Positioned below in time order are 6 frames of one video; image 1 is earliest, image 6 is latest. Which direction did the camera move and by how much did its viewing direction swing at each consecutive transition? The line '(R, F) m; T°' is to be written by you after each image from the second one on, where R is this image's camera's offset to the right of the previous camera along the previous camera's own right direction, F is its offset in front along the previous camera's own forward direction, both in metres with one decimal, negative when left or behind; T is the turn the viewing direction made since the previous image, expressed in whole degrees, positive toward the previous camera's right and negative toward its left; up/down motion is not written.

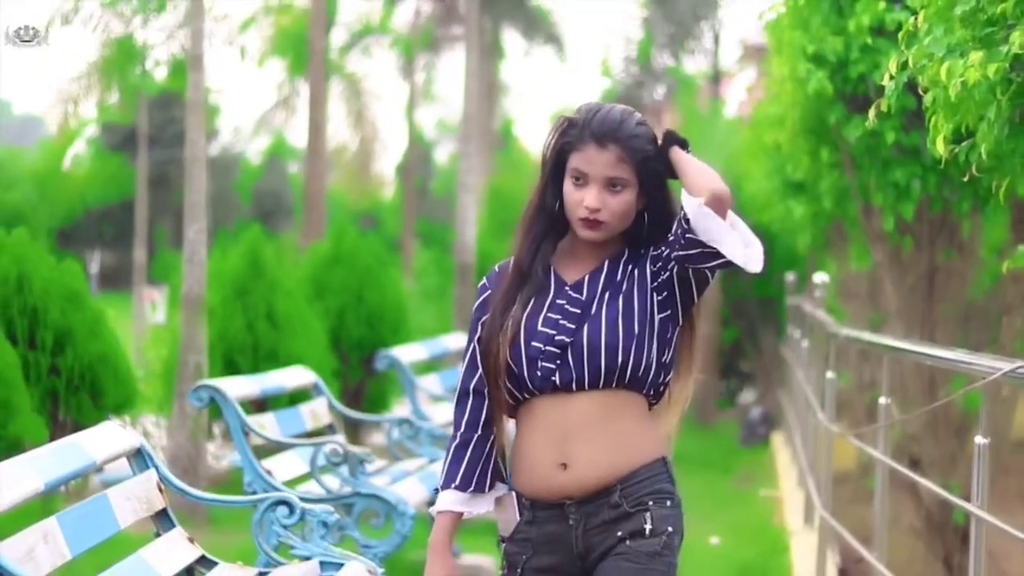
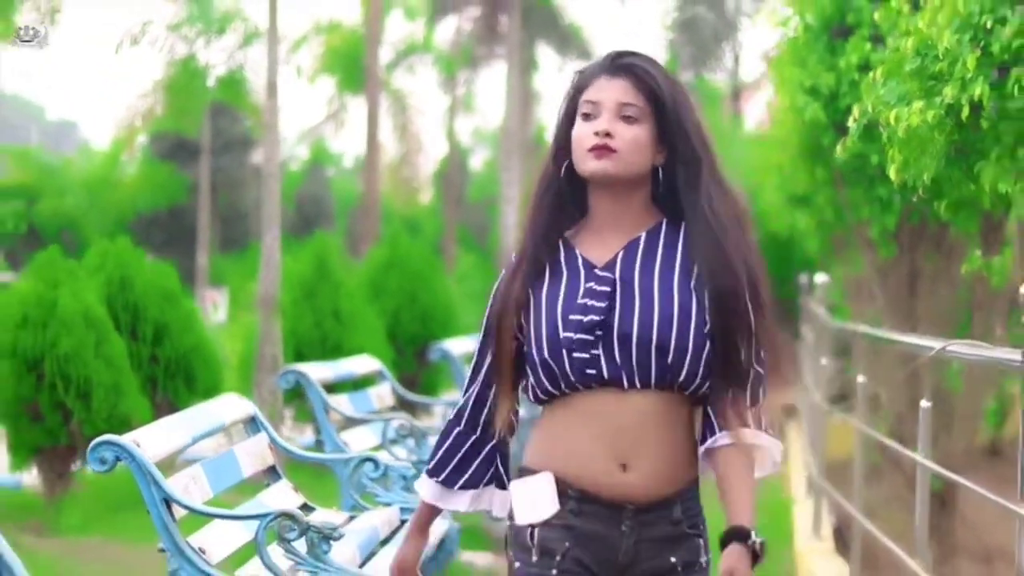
(0.0, -0.9) m; -1°
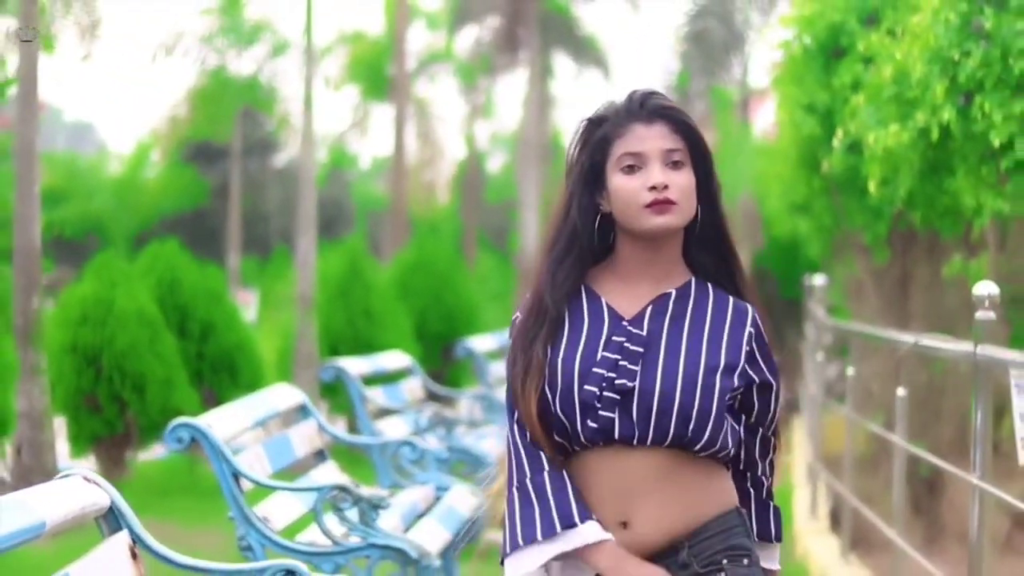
(0.0, -0.6) m; -1°
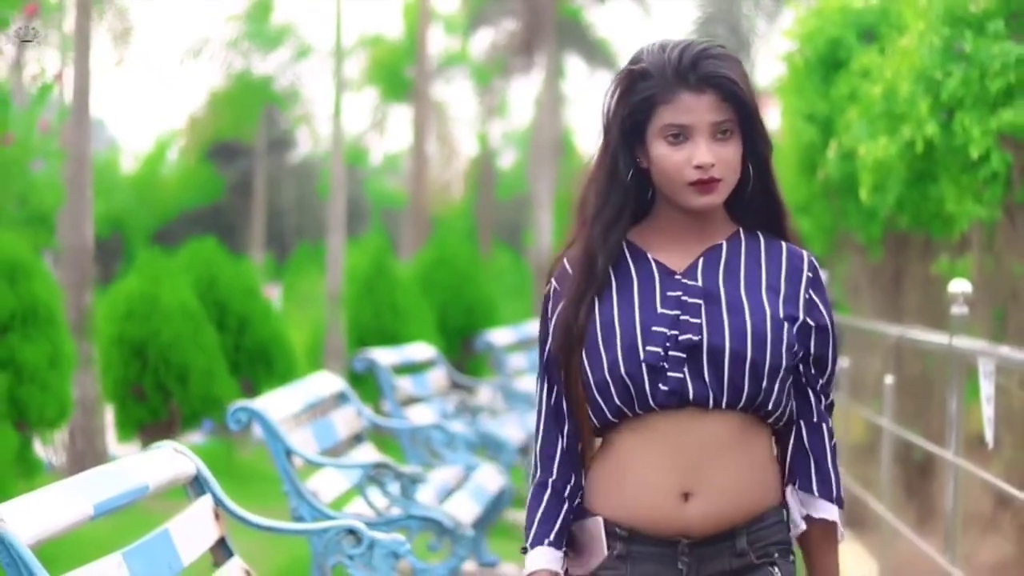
(-0.1, -0.5) m; 0°
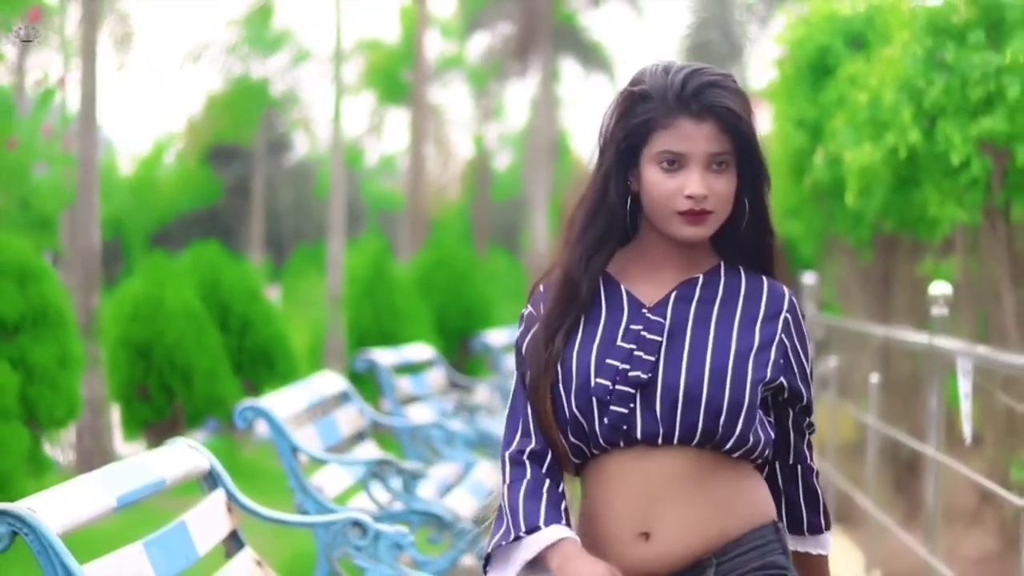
(0.0, -0.2) m; 0°
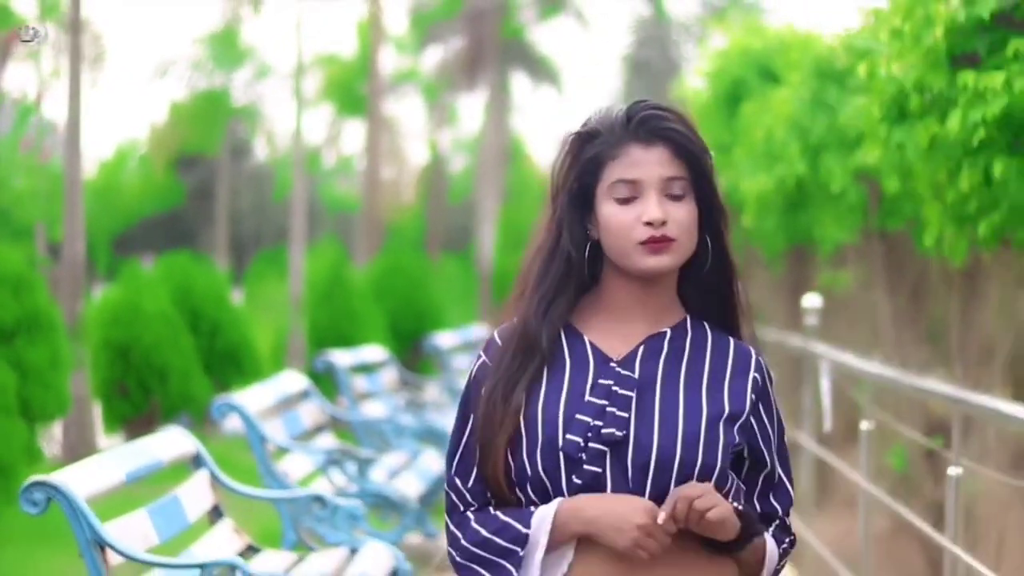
(+0.1, -0.8) m; +2°
